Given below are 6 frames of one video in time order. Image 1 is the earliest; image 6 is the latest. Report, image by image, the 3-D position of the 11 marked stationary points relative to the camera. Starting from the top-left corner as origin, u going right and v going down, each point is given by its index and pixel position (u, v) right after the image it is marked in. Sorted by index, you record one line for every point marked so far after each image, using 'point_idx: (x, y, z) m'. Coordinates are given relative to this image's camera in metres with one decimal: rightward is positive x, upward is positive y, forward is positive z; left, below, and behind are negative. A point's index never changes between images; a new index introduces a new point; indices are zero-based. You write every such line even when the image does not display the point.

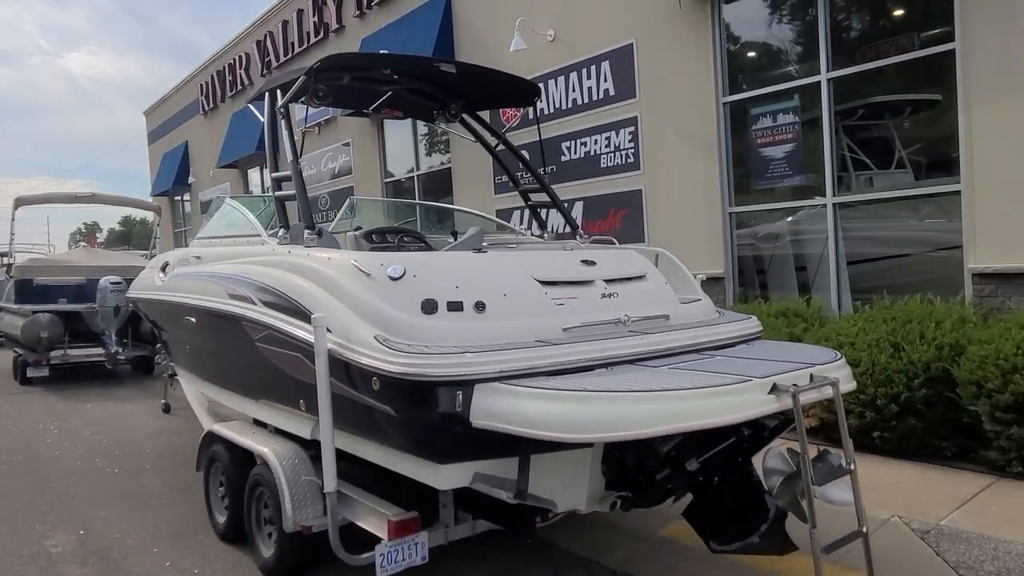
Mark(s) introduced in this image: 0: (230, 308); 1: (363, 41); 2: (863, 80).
0: (-1.6, -0.1, +4.1) m
1: (-2.6, +4.4, +12.9) m
2: (+3.2, +1.9, +6.6) m
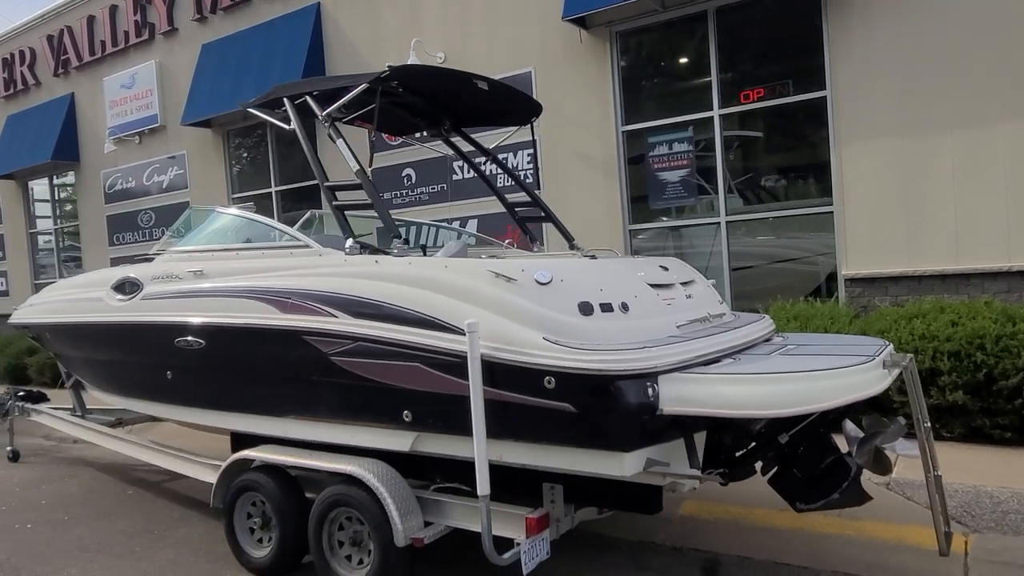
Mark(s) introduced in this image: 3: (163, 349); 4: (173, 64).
0: (-1.2, -0.2, +3.9) m
1: (-5.0, +4.0, +12.1) m
2: (+2.5, +1.8, +7.8) m
3: (-2.2, -0.4, +4.6) m
4: (-6.0, +4.0, +12.9) m
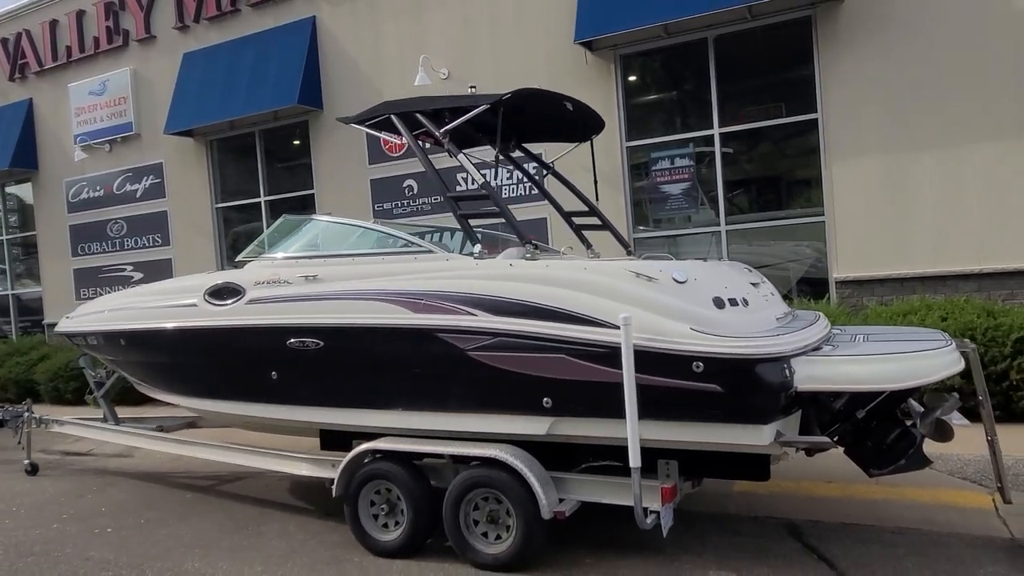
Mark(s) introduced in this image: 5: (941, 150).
0: (-0.5, -0.2, +4.2) m
1: (-5.2, +3.8, +12.0) m
2: (+2.7, +1.8, +8.6) m
3: (-1.6, -0.4, +4.9) m
4: (-6.3, +3.8, +12.8) m
5: (+4.4, +1.4, +7.5) m
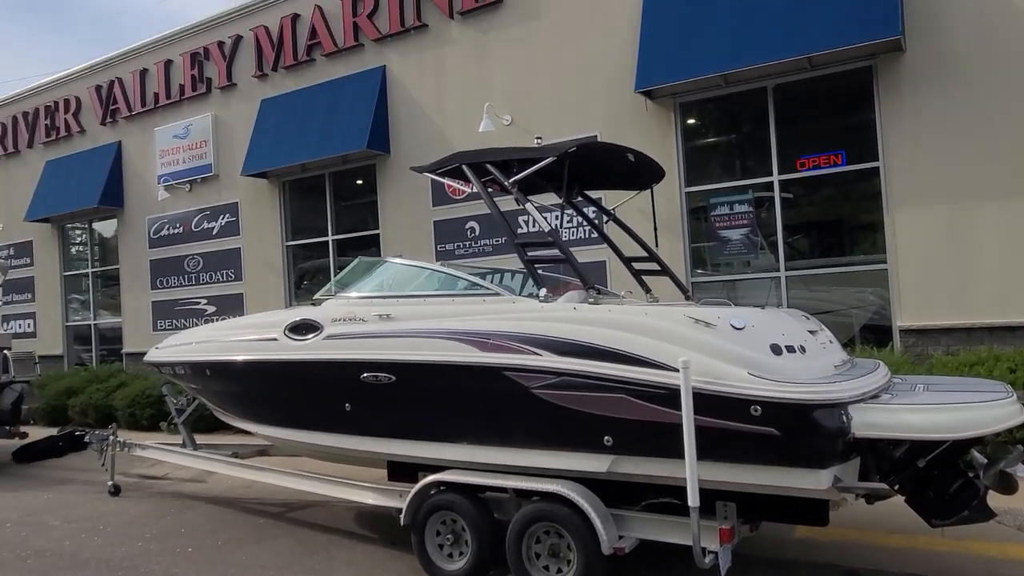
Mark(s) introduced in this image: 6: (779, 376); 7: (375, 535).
0: (-0.1, -0.5, +4.5) m
1: (-4.2, +3.2, +12.8) m
2: (+3.4, +1.3, +8.7) m
3: (-1.2, -0.7, +5.2) m
4: (-5.2, +3.2, +13.6) m
5: (+5.0, +0.9, +7.5) m
6: (+1.4, -0.5, +3.8) m
7: (-1.1, -2.0, +5.9) m
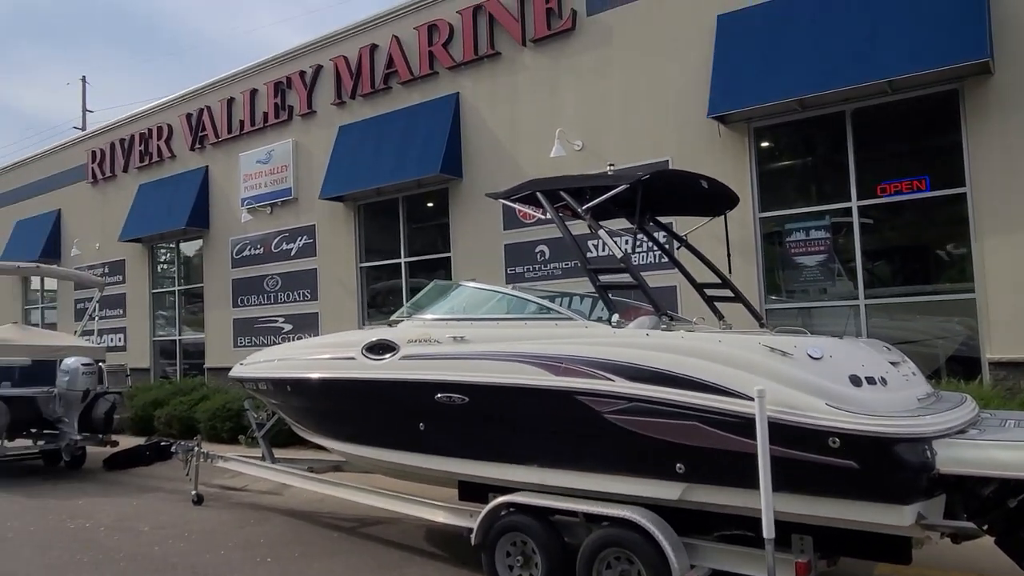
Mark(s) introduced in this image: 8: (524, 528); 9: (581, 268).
0: (+0.3, -0.6, +4.5) m
1: (-3.0, +2.9, +13.3) m
2: (+4.3, +0.9, +8.4) m
3: (-0.7, -0.8, +5.3) m
4: (-3.9, +2.8, +14.2) m
5: (+5.7, +0.6, +7.1) m
6: (+1.8, -0.6, +3.7) m
7: (-0.5, -2.2, +6.0) m
8: (+0.1, -1.5, +4.6) m
9: (+0.5, +0.1, +5.3) m
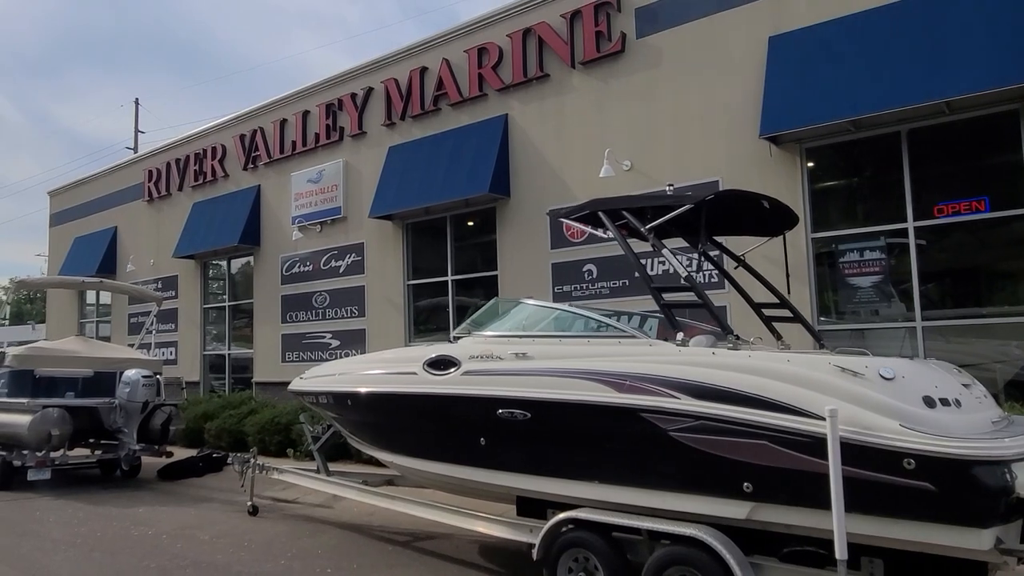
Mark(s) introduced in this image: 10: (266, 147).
0: (+0.7, -0.7, +4.6) m
1: (-2.1, +2.6, +13.5) m
2: (+4.9, +0.7, +8.3) m
3: (-0.2, -1.0, +5.4) m
4: (-3.0, +2.5, +14.5) m
5: (+6.2, +0.4, +6.9) m
6: (+2.1, -0.7, +3.7) m
7: (-0.1, -2.3, +6.0) m
8: (+0.5, -1.6, +4.7) m
9: (+1.0, 0.0, +5.4) m
10: (-5.5, +3.2, +16.4) m
